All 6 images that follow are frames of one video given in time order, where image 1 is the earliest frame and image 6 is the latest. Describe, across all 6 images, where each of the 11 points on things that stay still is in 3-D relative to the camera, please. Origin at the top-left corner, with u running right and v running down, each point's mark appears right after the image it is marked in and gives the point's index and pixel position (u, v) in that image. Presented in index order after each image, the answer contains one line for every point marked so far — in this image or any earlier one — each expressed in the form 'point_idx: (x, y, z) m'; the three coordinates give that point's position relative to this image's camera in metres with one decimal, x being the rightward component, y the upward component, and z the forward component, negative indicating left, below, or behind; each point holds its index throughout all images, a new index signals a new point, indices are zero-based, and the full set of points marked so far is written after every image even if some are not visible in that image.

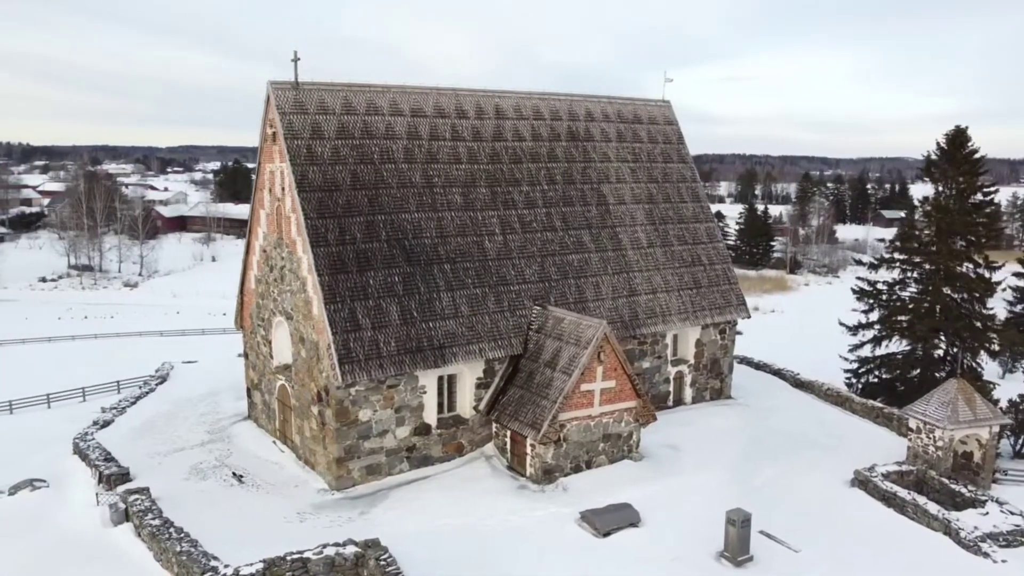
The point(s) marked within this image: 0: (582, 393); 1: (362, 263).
0: (+1.6, -2.4, +16.4) m
1: (-3.5, +0.6, +16.8) m
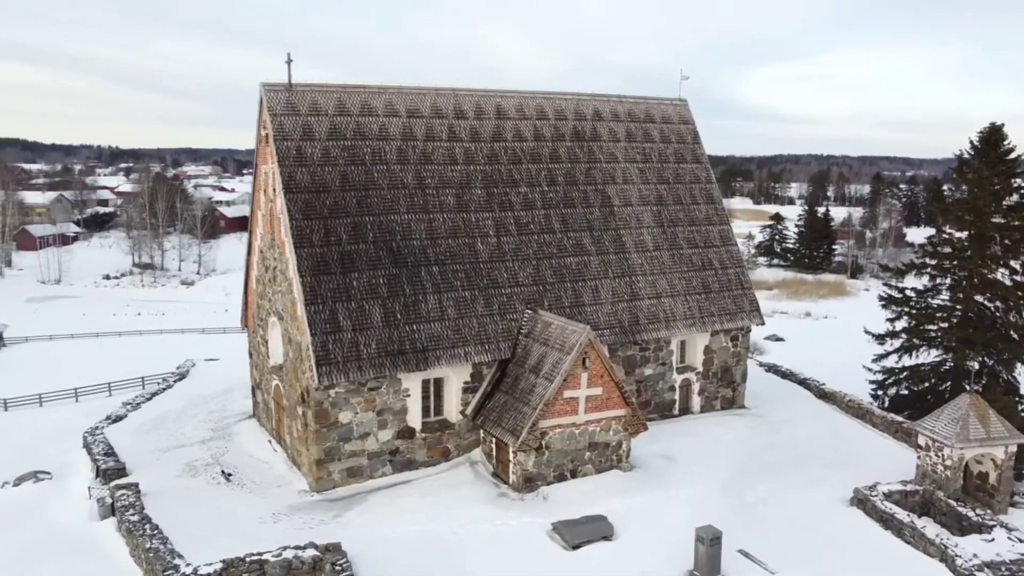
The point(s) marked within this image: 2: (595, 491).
0: (+1.2, -2.5, +16.0) m
1: (-3.8, +0.5, +16.7) m
2: (+1.8, -4.5, +16.0) m
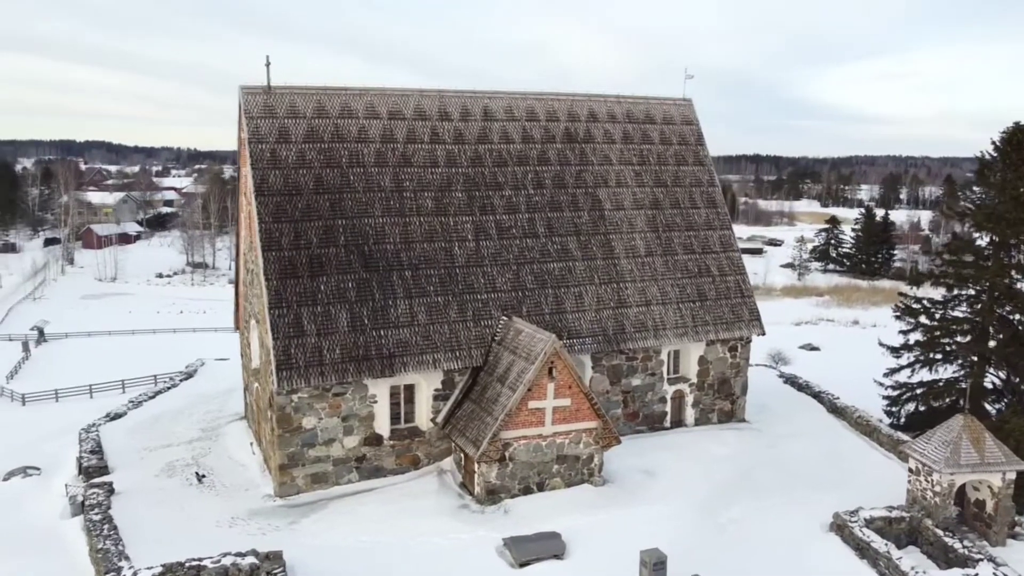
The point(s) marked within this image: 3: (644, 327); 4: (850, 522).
0: (+0.4, -2.6, +15.4) m
1: (-4.5, +0.5, +16.6) m
2: (+1.0, -4.6, +15.4) m
3: (+3.5, -1.0, +19.4) m
4: (+6.6, -4.6, +14.1) m
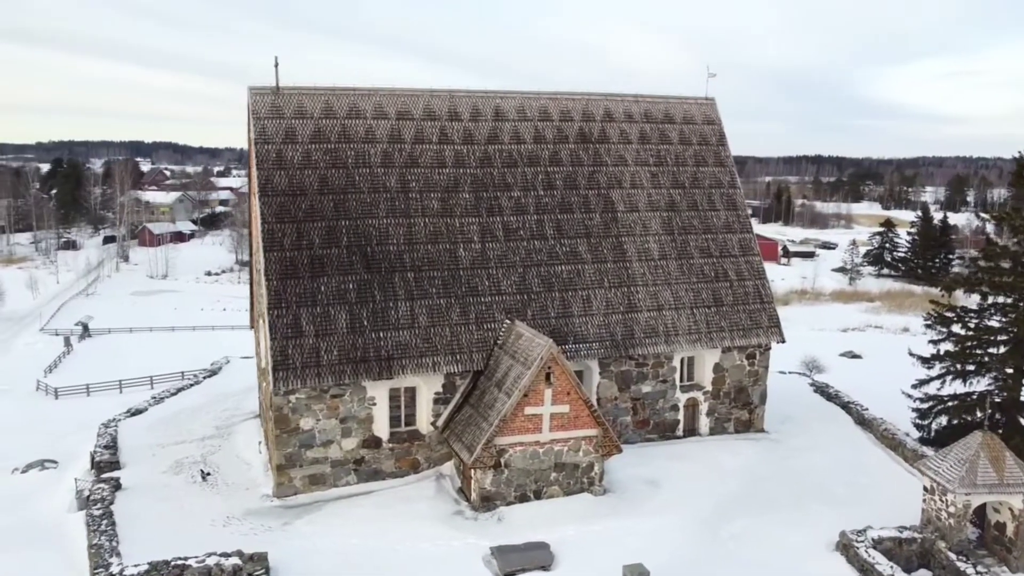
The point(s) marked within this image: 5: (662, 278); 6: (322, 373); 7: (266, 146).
0: (+0.3, -2.7, +15.1) m
1: (-4.5, +0.4, +16.5) m
2: (+0.9, -4.7, +15.0) m
3: (+3.7, -1.1, +18.8) m
4: (+6.4, -4.7, +13.4) m
5: (+4.1, +0.3, +19.7) m
6: (-4.1, -1.8, +15.6) m
7: (-5.9, +3.4, +17.4) m
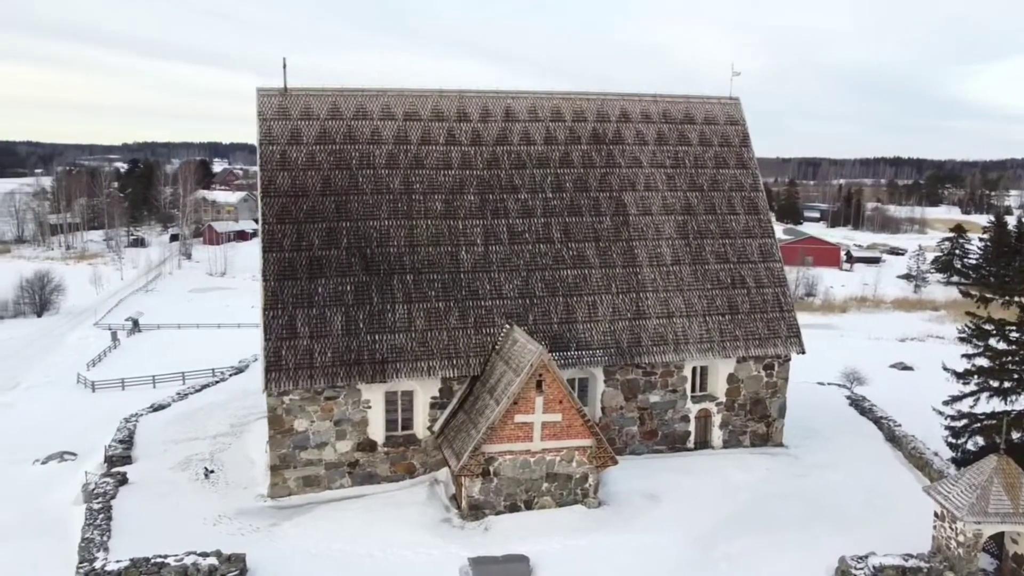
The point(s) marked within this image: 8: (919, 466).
0: (+0.1, -2.8, +14.7) m
1: (-4.5, +0.4, +16.5) m
2: (+0.6, -4.8, +14.6) m
3: (+3.8, -1.3, +18.2) m
4: (+6.0, -4.9, +12.5) m
5: (+4.3, +0.1, +19.0) m
6: (-4.2, -1.9, +15.6) m
7: (-5.9, +3.4, +17.5) m
8: (+10.7, -4.6, +19.0) m
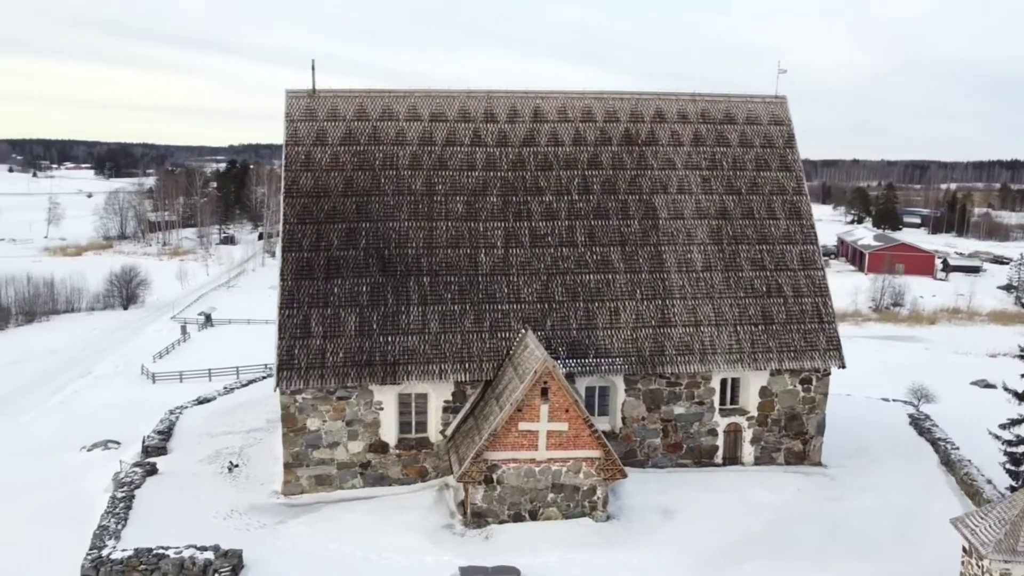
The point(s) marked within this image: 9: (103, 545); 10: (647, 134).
0: (+0.2, -2.9, +14.4) m
1: (-4.2, +0.4, +16.7) m
2: (+0.7, -4.9, +14.2) m
3: (+4.2, -1.5, +17.4) m
4: (+5.7, -5.1, +11.6) m
5: (+4.8, -0.1, +18.2) m
6: (-4.0, -1.9, +15.7) m
7: (-5.3, +3.4, +17.8) m
8: (+11.1, -4.9, +17.5) m
9: (-7.8, -4.9, +13.8) m
10: (+3.7, +4.2, +20.0) m
